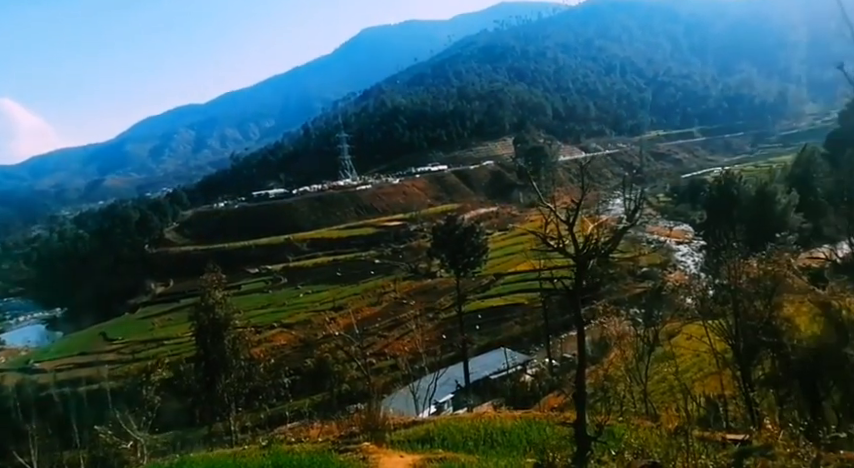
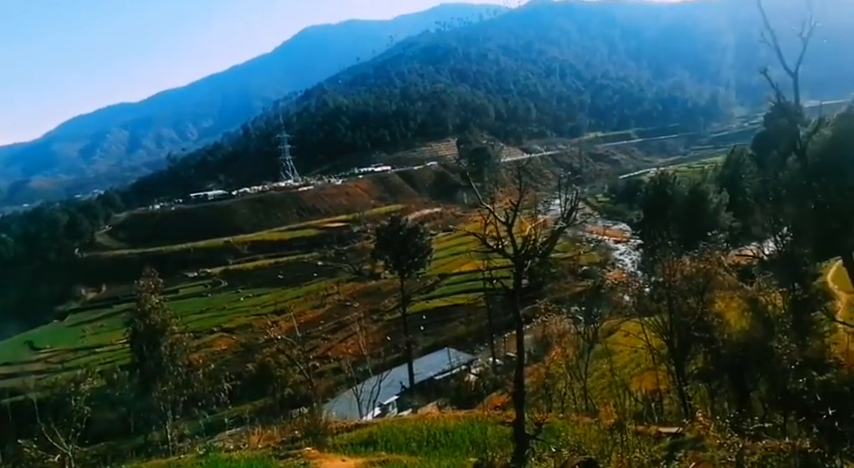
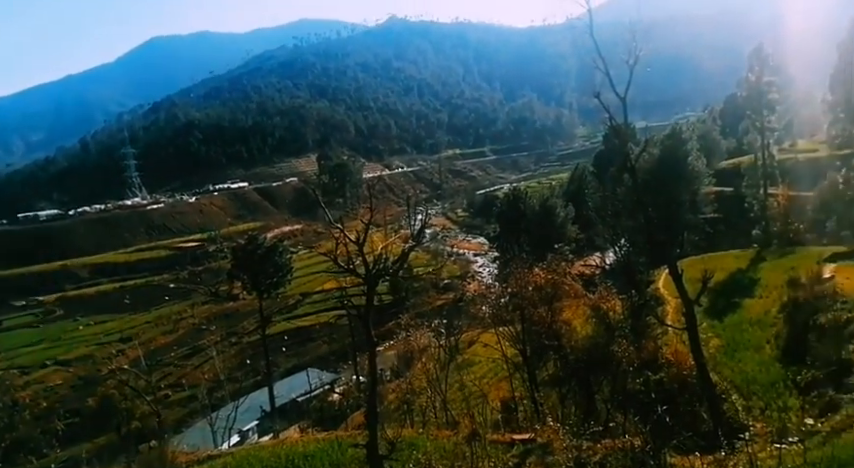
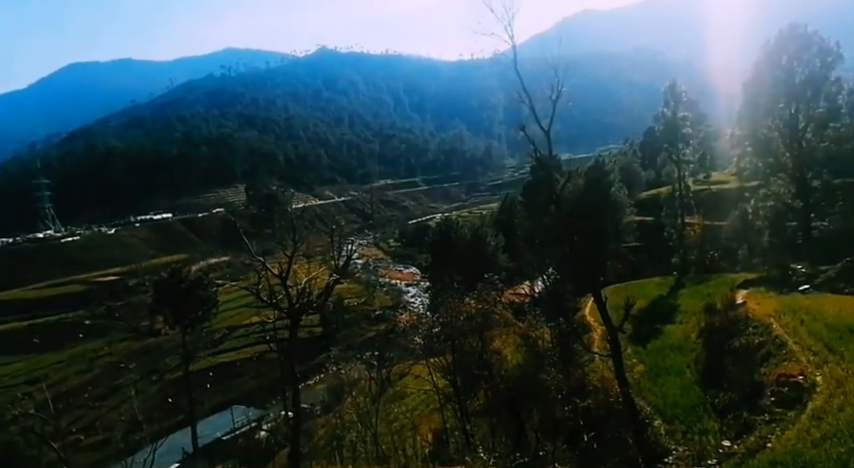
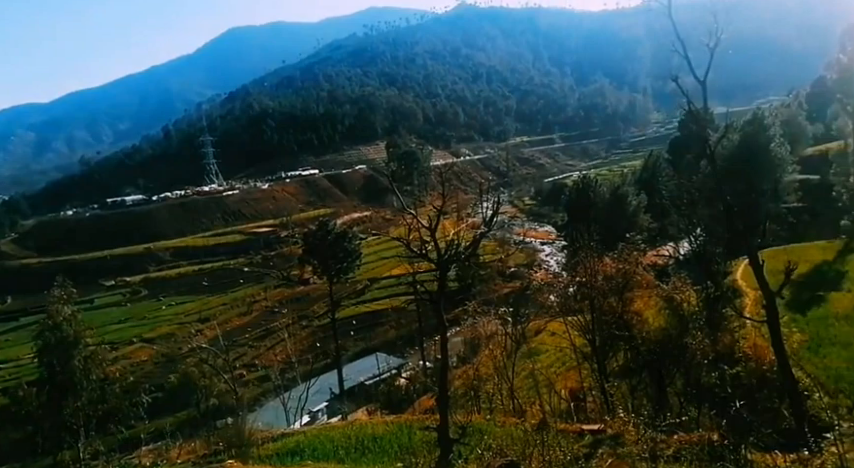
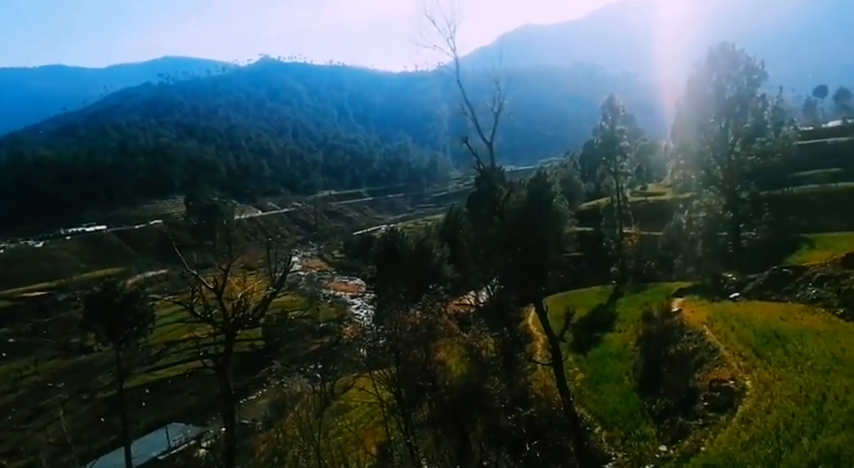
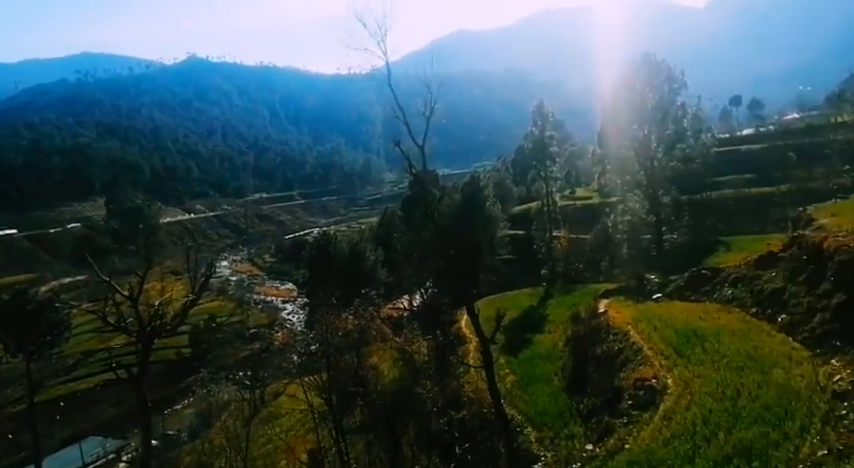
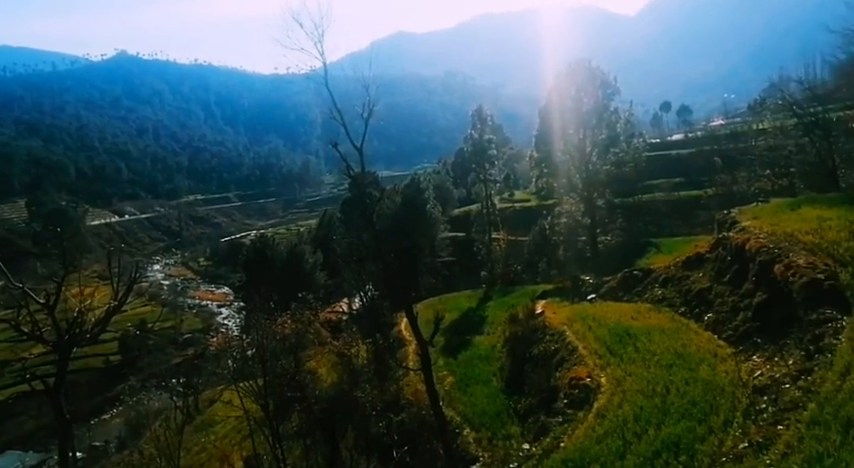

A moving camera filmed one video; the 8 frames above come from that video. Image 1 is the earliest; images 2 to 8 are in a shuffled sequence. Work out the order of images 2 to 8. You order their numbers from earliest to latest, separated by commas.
2, 5, 3, 4, 6, 7, 8
